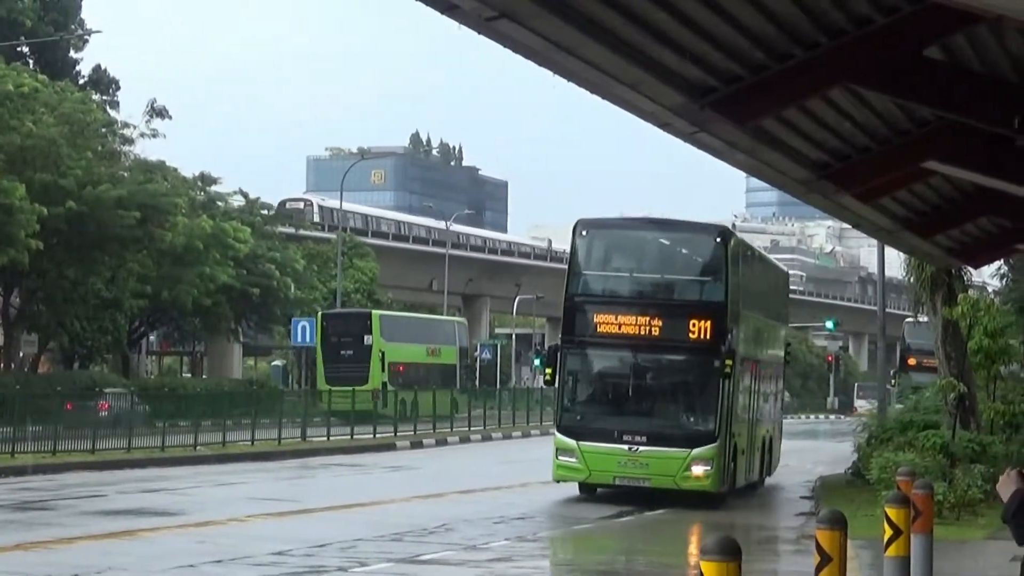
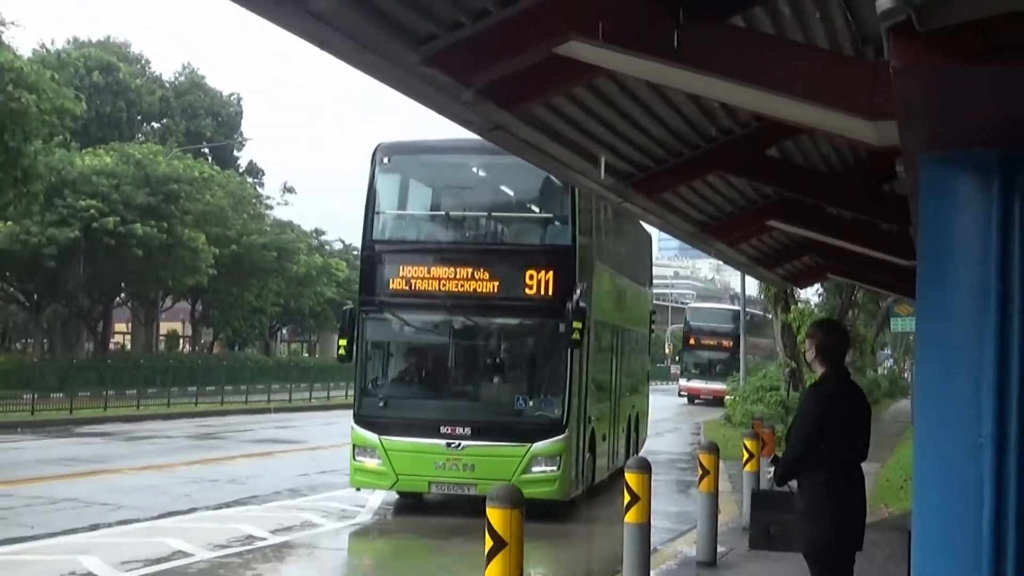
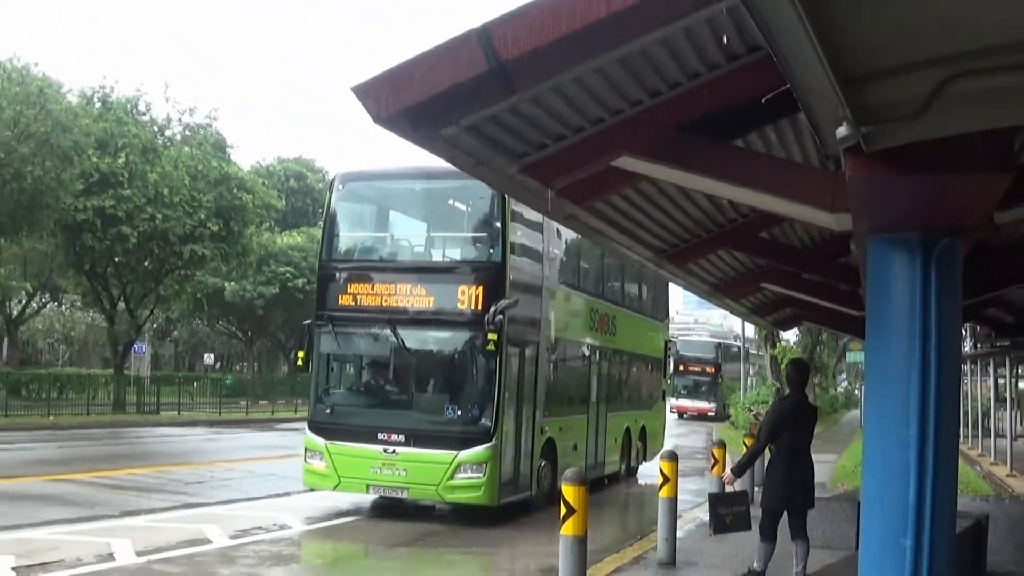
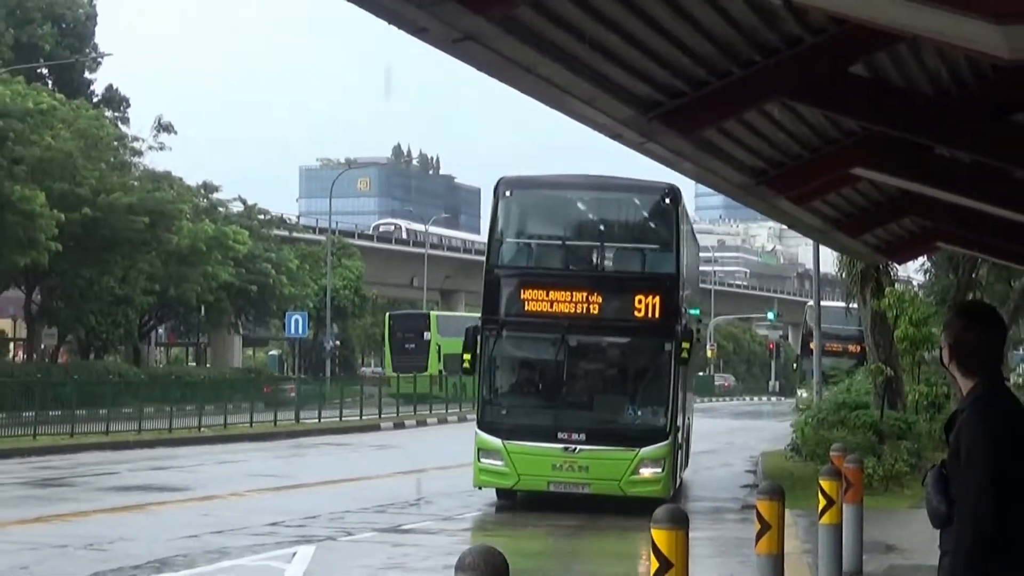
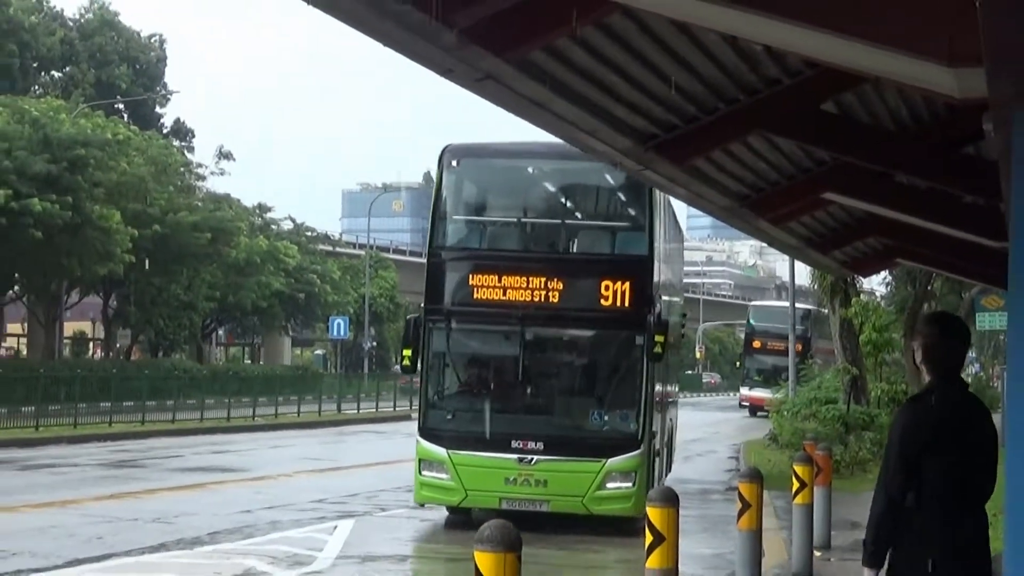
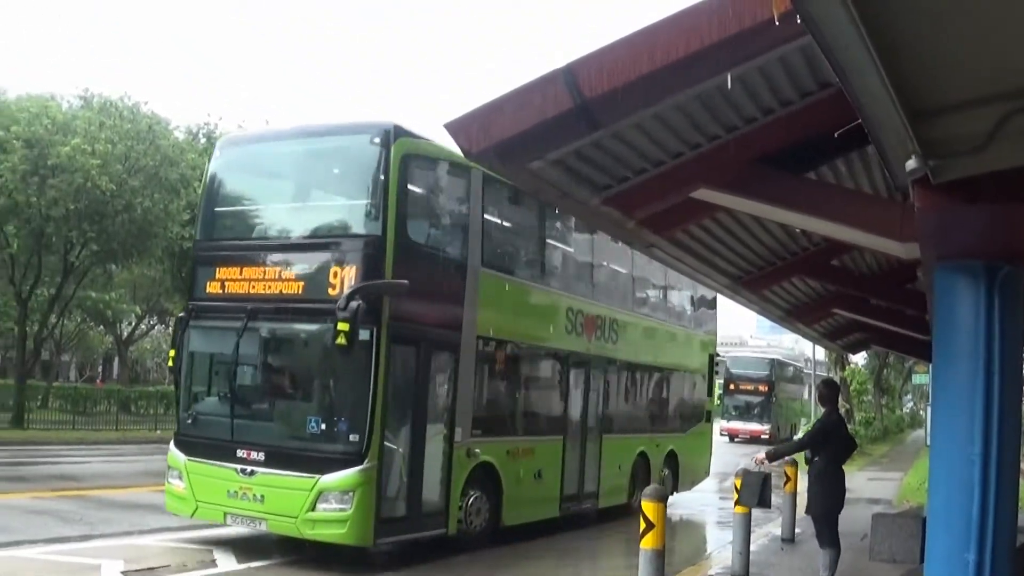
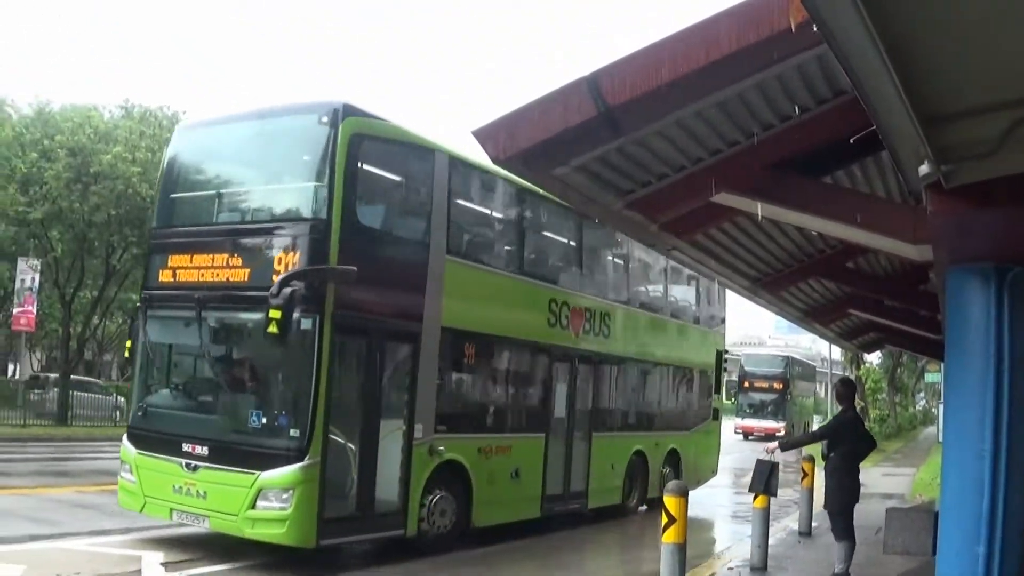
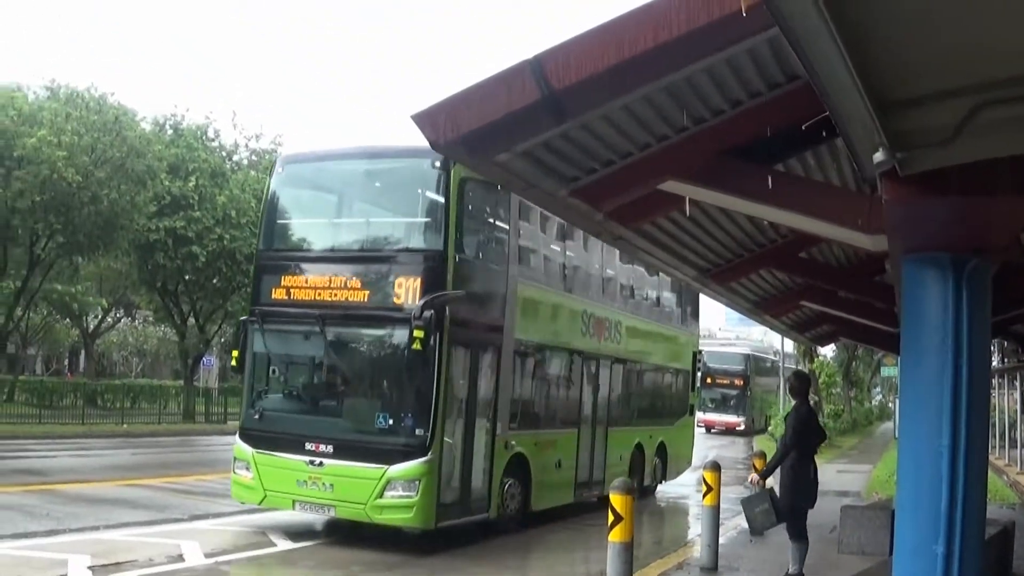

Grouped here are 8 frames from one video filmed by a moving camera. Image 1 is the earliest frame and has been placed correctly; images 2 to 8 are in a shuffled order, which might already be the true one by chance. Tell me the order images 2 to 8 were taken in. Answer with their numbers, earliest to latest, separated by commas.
4, 5, 2, 3, 8, 6, 7
